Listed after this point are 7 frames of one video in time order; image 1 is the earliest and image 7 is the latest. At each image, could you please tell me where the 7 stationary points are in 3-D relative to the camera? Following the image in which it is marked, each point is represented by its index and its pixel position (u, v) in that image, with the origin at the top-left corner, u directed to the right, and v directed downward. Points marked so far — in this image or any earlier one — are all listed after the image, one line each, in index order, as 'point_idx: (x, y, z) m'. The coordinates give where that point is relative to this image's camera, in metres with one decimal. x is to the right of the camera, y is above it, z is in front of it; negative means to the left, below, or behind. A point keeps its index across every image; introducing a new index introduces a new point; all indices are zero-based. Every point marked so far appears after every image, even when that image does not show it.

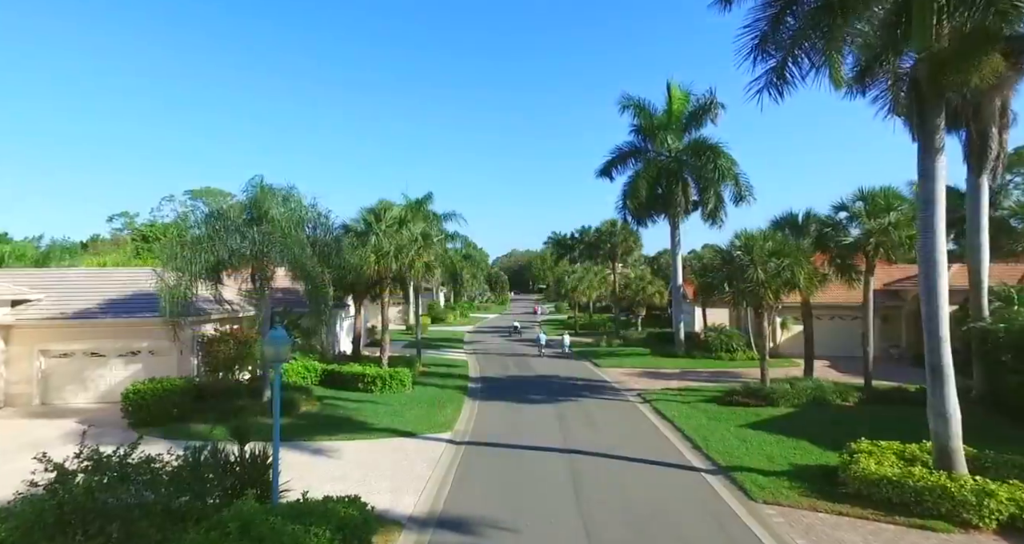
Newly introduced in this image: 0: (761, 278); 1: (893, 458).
0: (+6.2, -0.2, +16.0) m
1: (+5.7, -2.8, +9.7) m
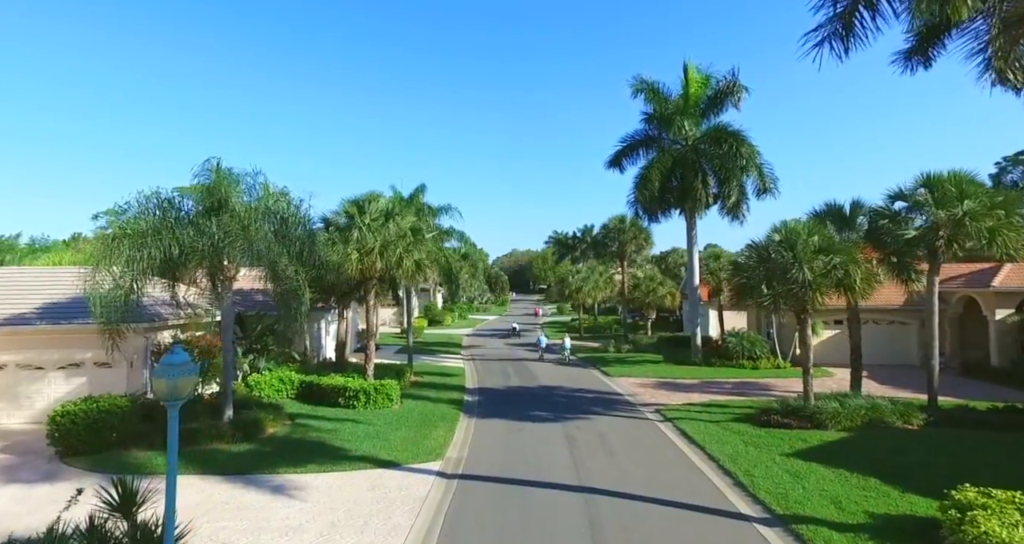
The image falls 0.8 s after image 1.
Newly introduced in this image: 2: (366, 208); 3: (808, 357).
0: (+6.2, -0.2, +13.6) m
1: (+5.7, -2.8, +7.3) m
2: (-4.3, +1.9, +18.7) m
3: (+6.6, -1.9, +14.5) m
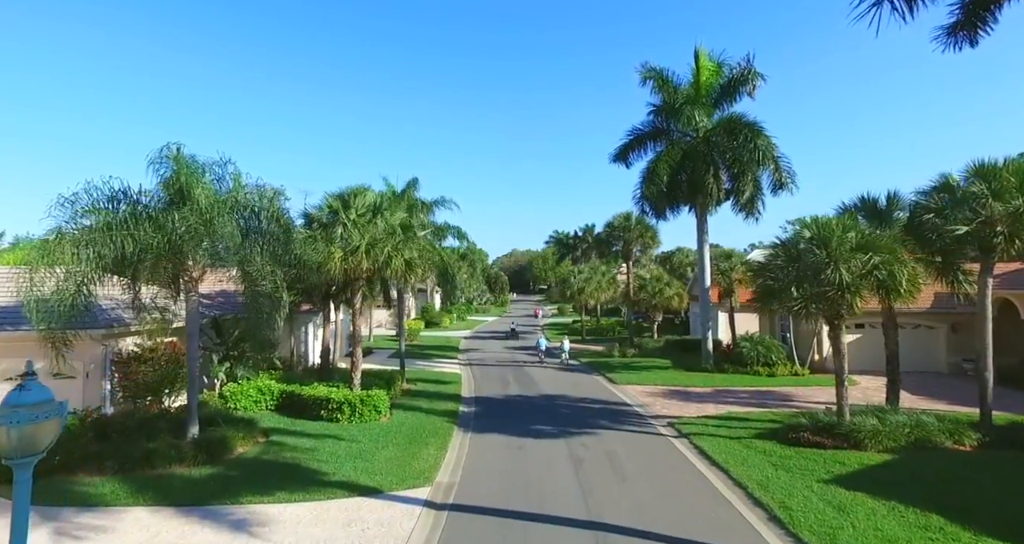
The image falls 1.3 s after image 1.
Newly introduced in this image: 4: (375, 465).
0: (+6.2, -0.2, +12.1) m
1: (+5.7, -2.8, +5.7) m
2: (-4.3, +1.8, +17.2) m
3: (+6.6, -1.9, +12.9) m
4: (-2.7, -3.7, +12.5) m
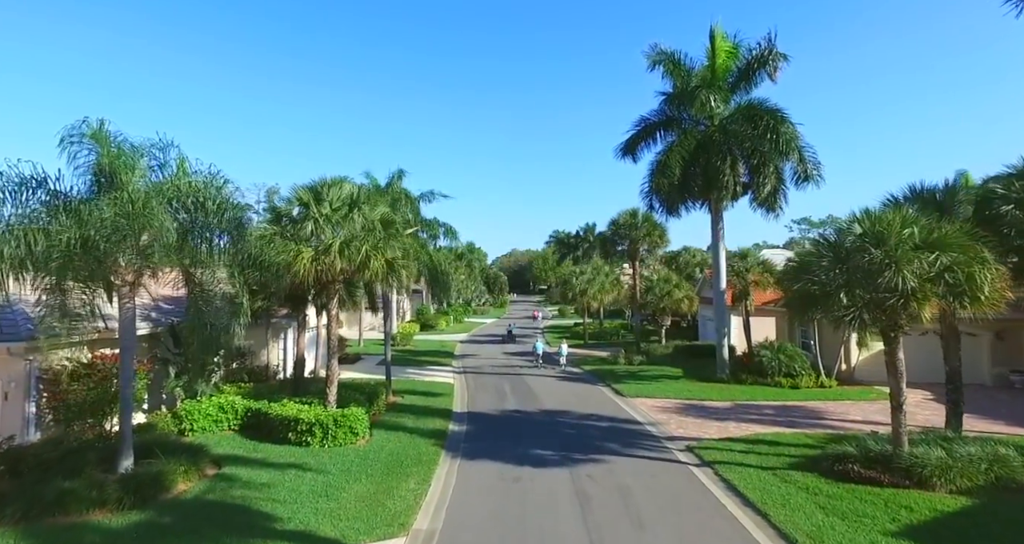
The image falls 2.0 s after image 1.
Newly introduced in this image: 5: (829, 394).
0: (+6.1, -0.2, +10.0) m
1: (+5.6, -2.8, +3.7) m
2: (-4.4, +1.8, +15.1) m
3: (+6.5, -2.0, +10.9) m
4: (-2.7, -3.8, +10.5) m
5: (+9.5, -3.6, +19.5) m
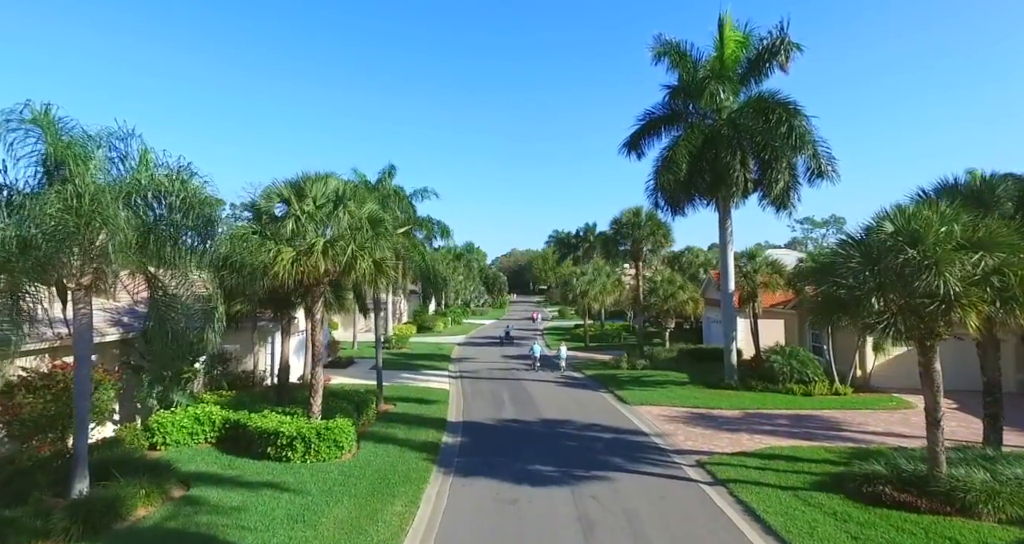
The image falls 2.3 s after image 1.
0: (+6.0, -0.2, +9.0) m
1: (+5.5, -2.8, +2.6) m
2: (-4.5, +1.8, +14.1) m
3: (+6.4, -2.0, +9.8) m
4: (-2.8, -3.8, +9.5) m
5: (+9.5, -3.7, +18.4) m
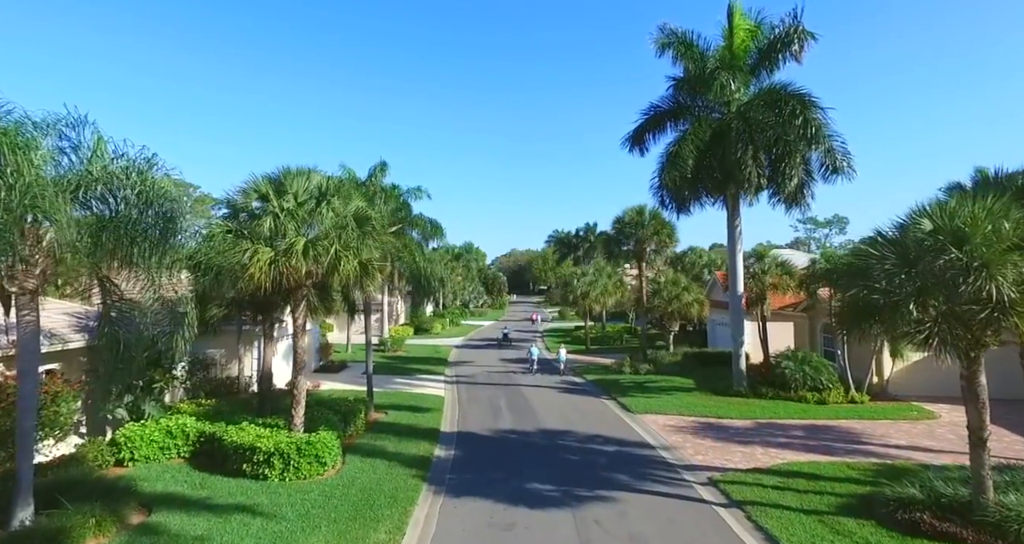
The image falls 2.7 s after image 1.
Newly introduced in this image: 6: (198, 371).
0: (+6.0, -0.3, +7.9) m
1: (+5.5, -2.9, +1.6) m
2: (-4.5, +1.7, +13.0) m
3: (+6.4, -2.0, +8.8) m
4: (-2.9, -3.8, +8.4) m
5: (+9.4, -3.7, +17.4) m
6: (-9.0, -2.9, +18.6) m
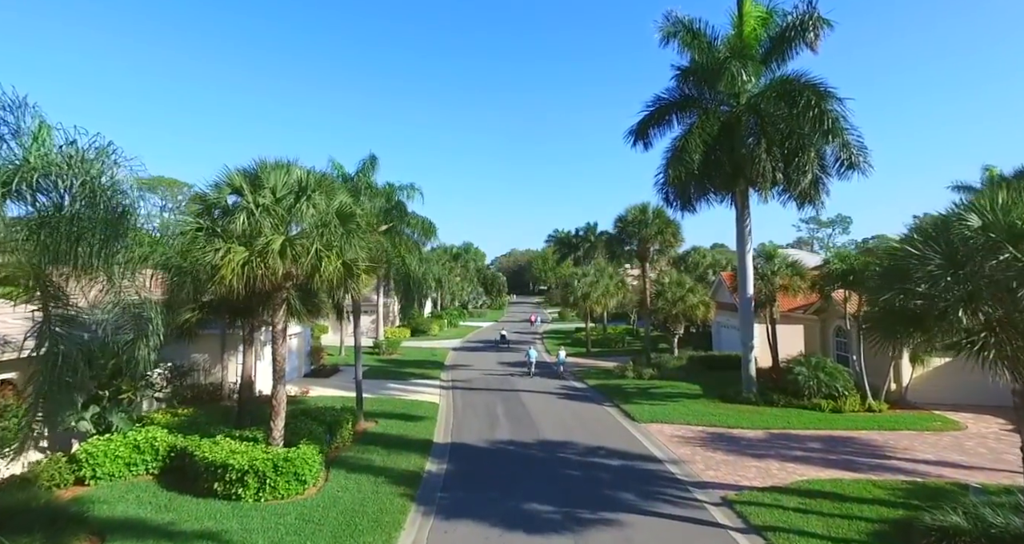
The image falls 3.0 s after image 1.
0: (+5.9, -0.3, +6.9) m
1: (+5.4, -2.9, +0.6) m
2: (-4.6, +1.7, +12.0) m
3: (+6.3, -2.1, +7.8) m
4: (-2.9, -3.9, +7.4) m
5: (+9.3, -3.7, +16.4) m
6: (-9.1, -2.9, +17.5) m
